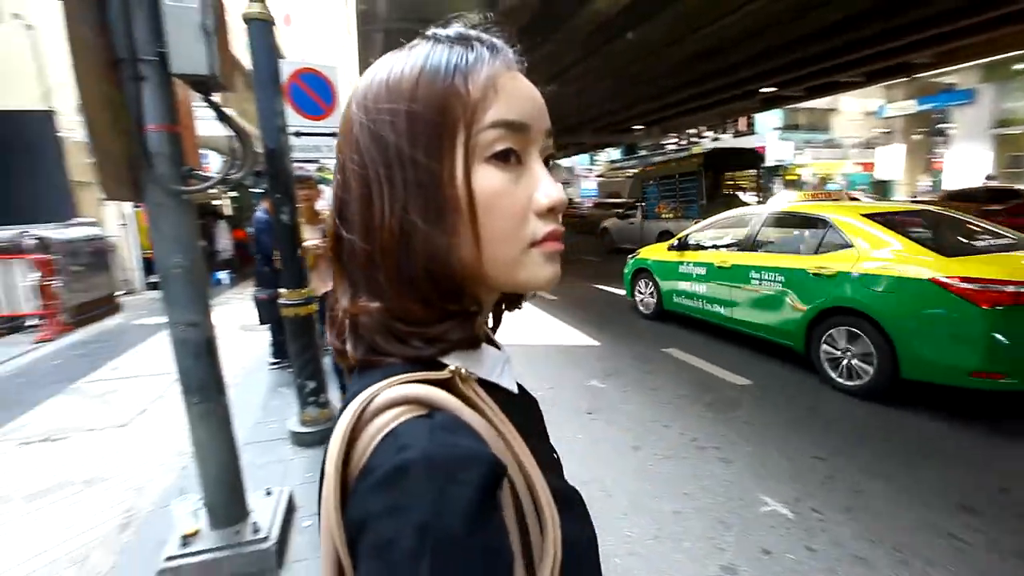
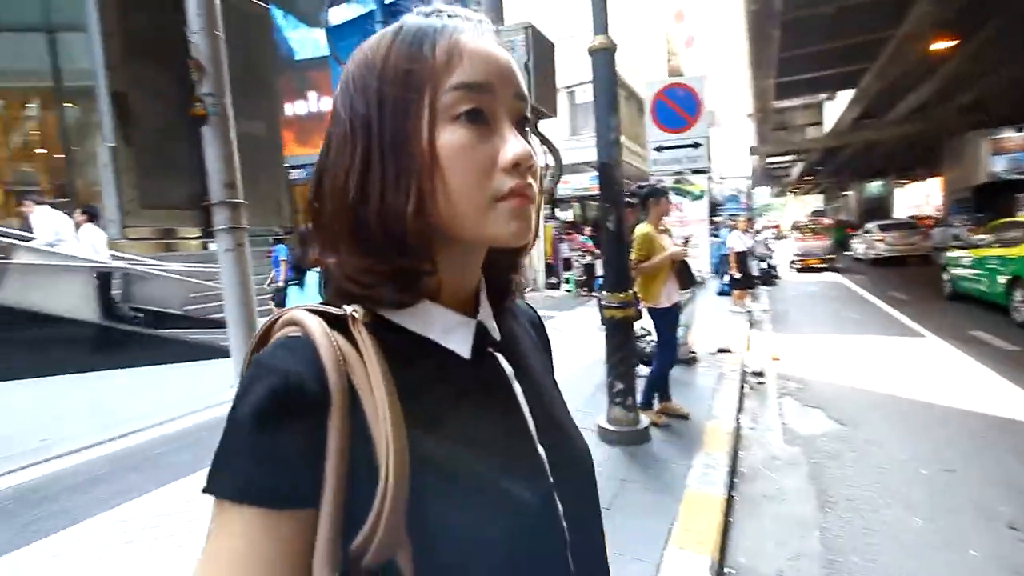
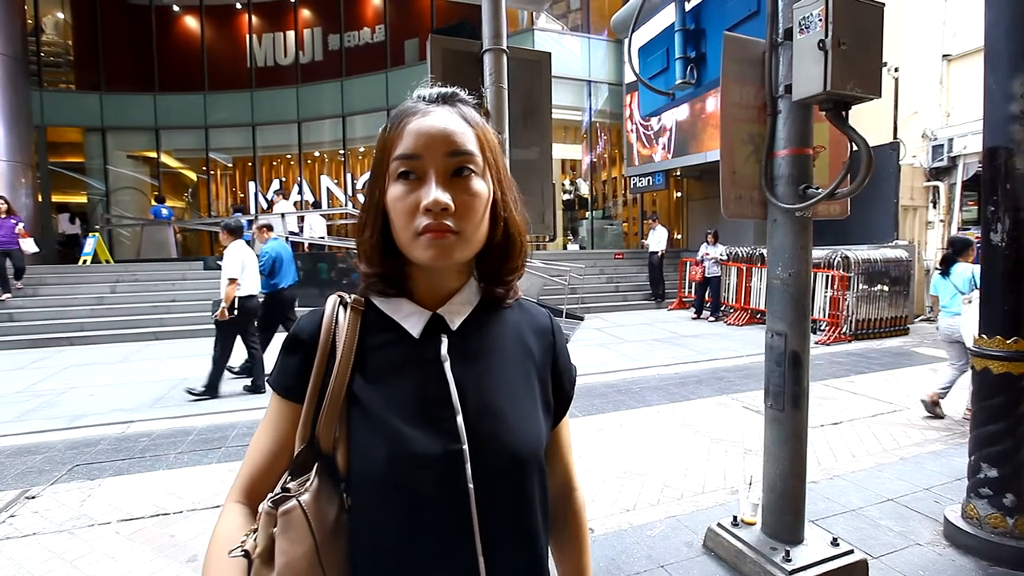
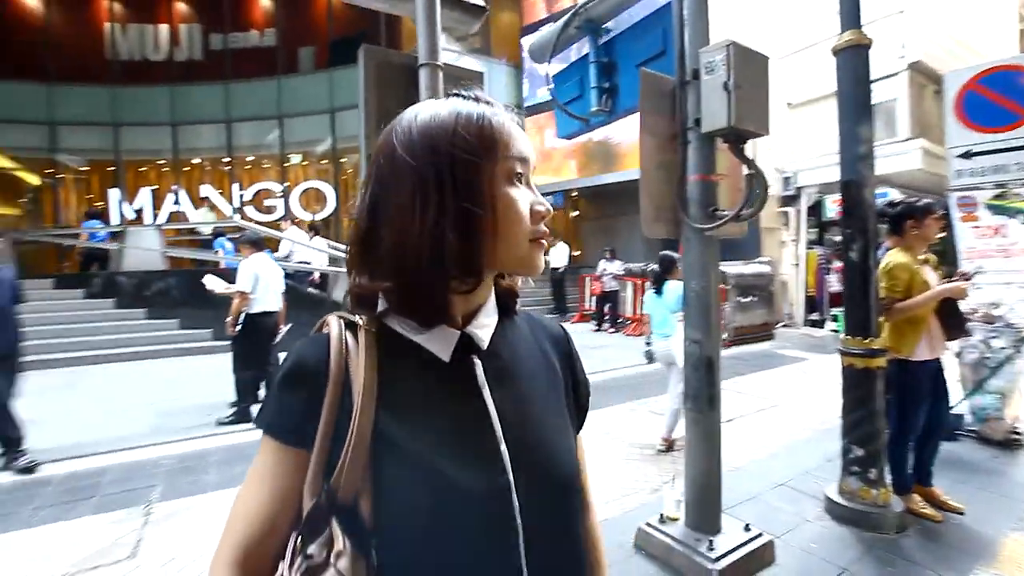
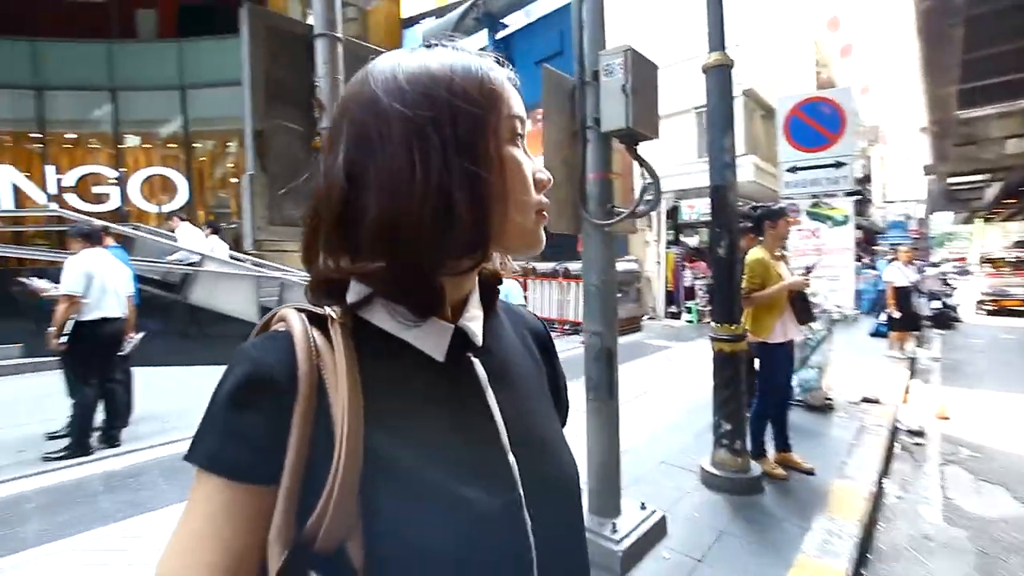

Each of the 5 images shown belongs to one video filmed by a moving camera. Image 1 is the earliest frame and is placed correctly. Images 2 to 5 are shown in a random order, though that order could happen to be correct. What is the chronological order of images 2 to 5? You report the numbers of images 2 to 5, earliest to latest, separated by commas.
2, 5, 4, 3
